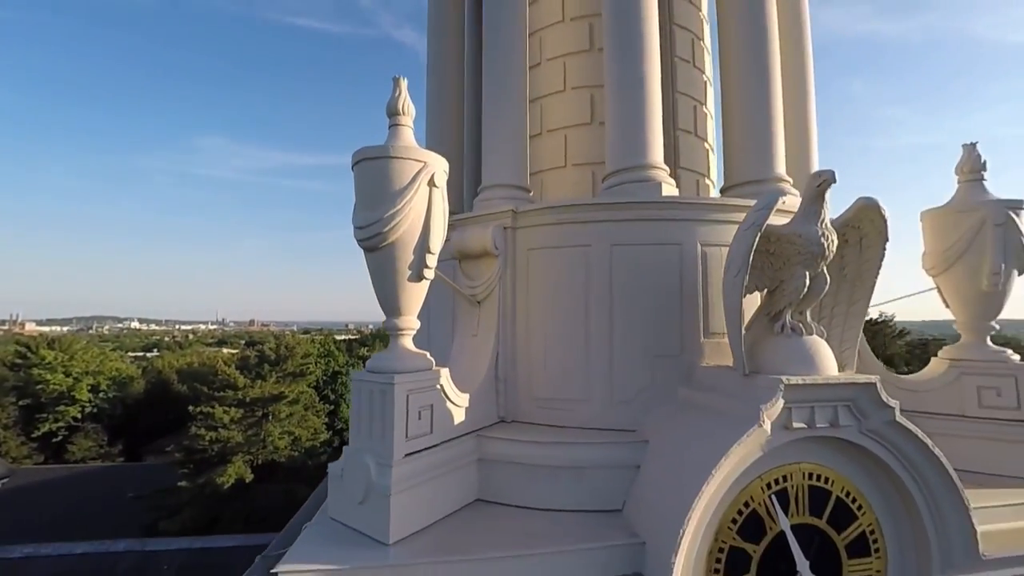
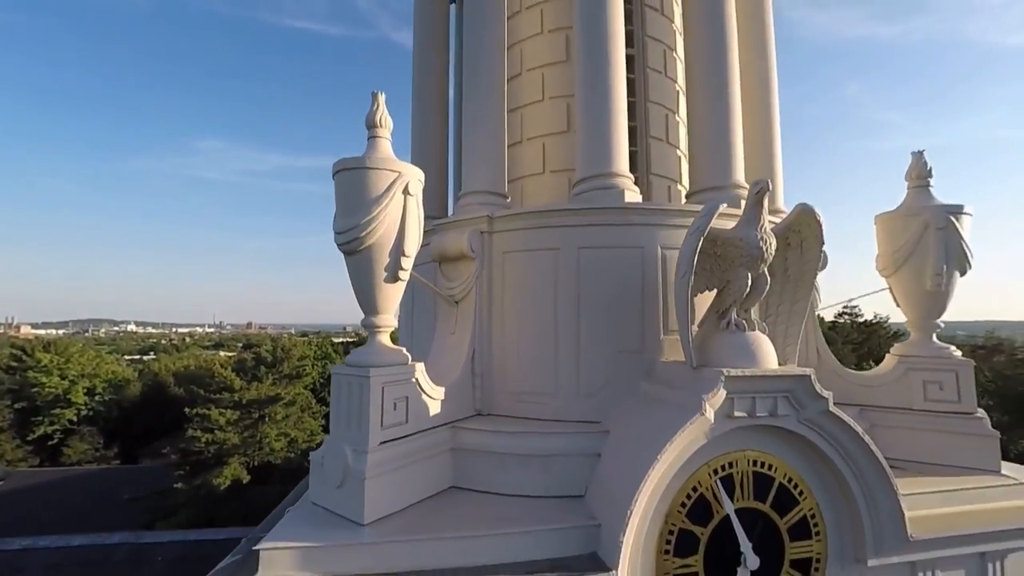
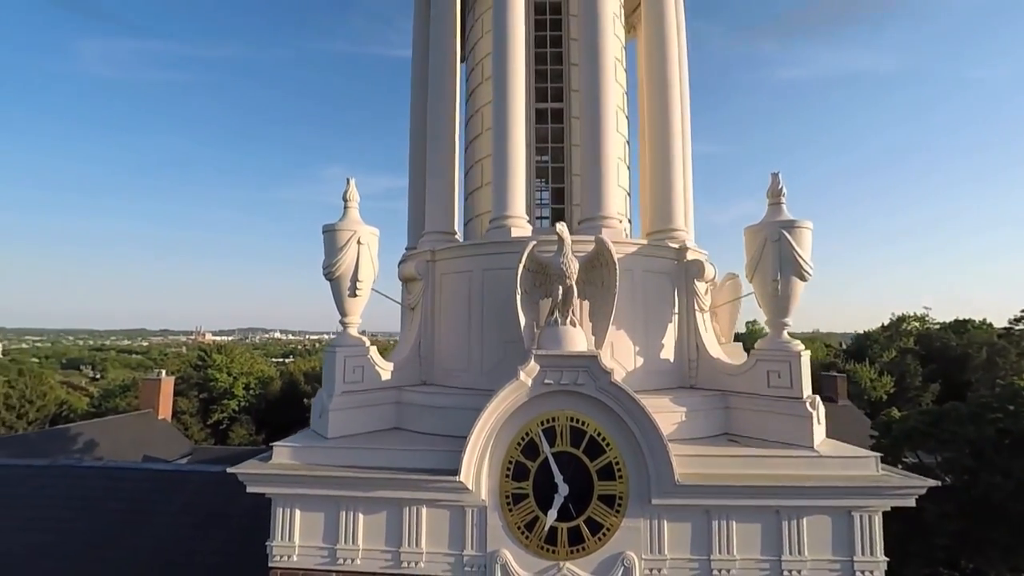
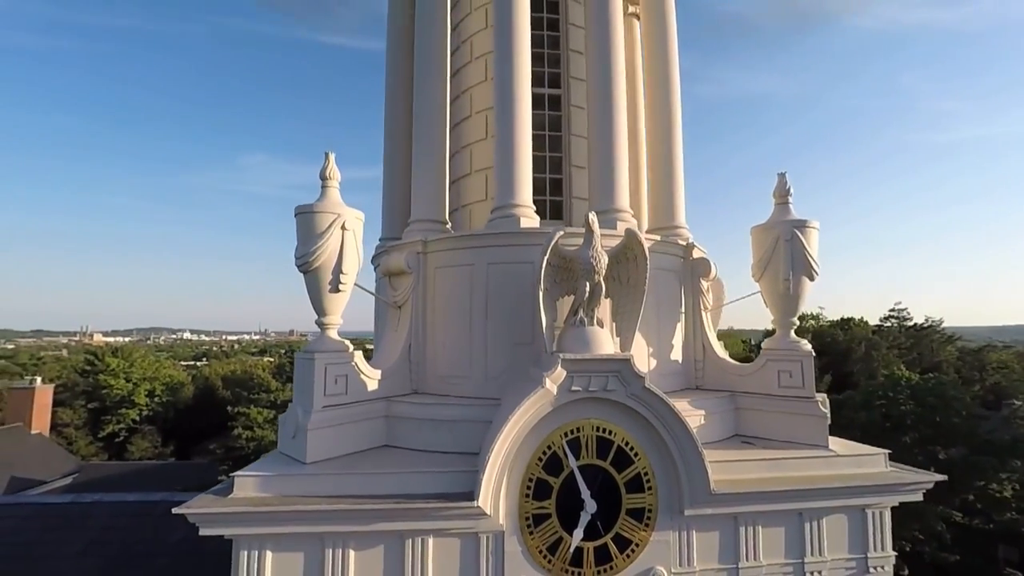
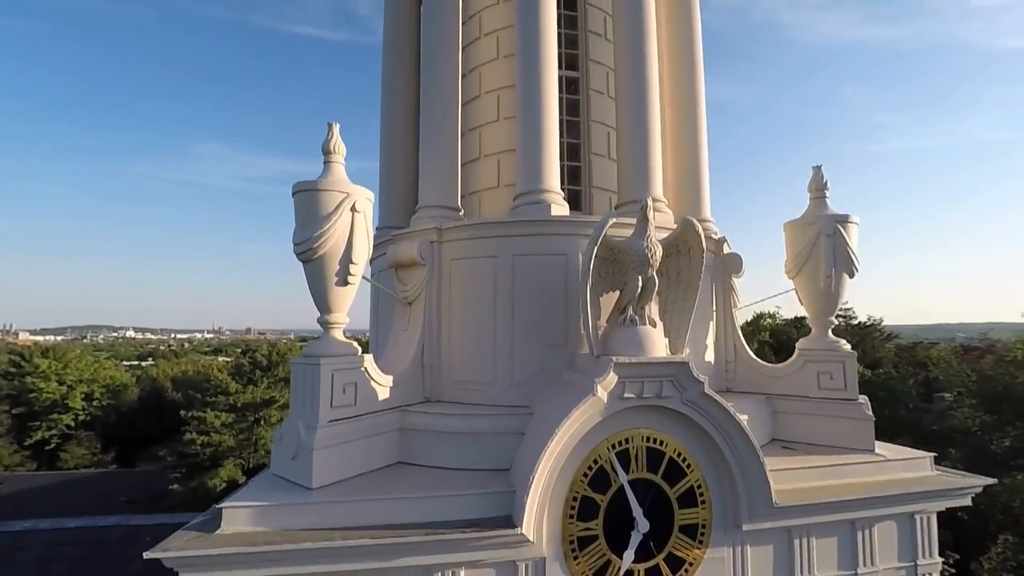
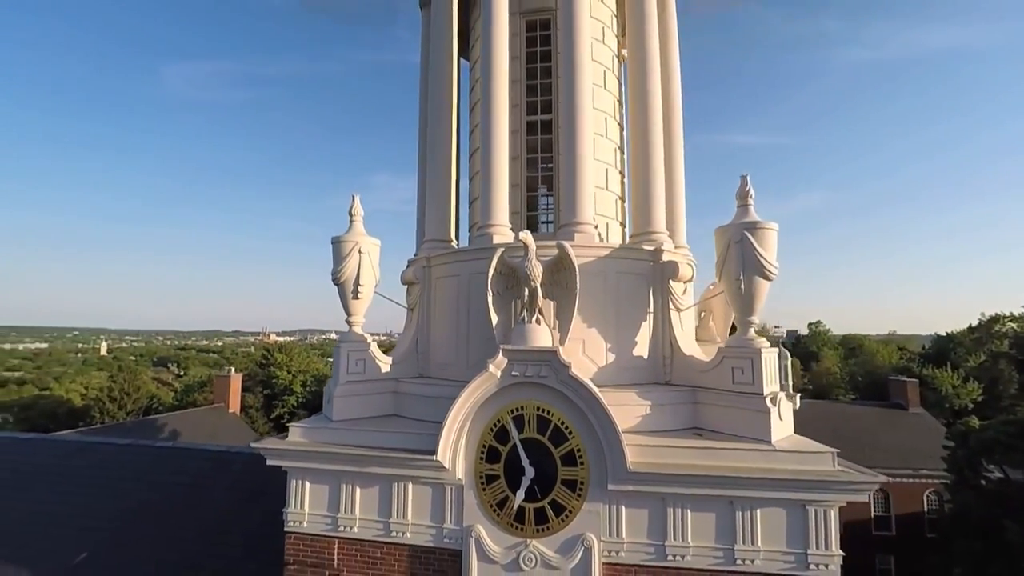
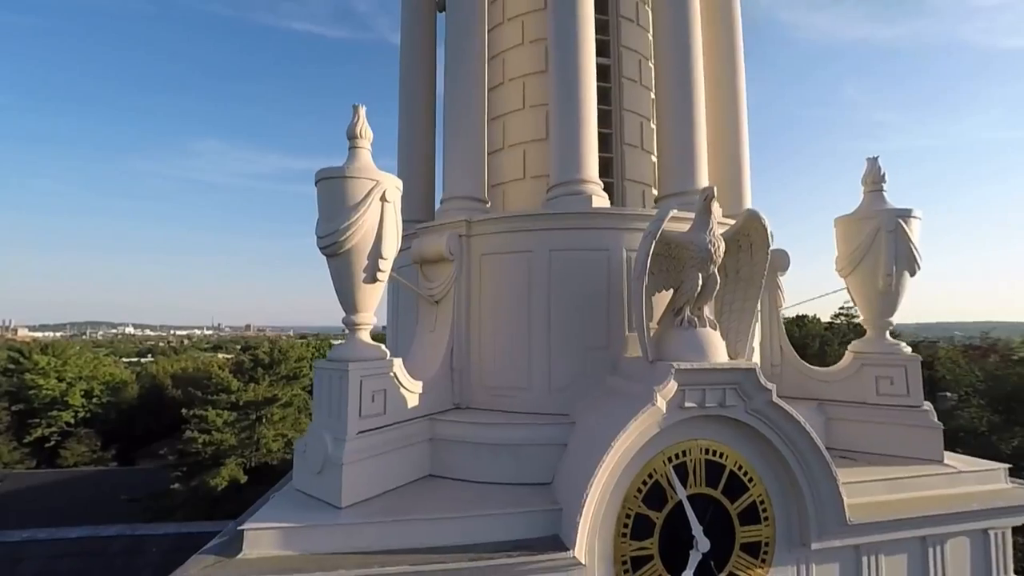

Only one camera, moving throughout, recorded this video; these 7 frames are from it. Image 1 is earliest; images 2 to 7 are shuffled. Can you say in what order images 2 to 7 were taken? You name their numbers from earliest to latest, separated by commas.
2, 7, 5, 4, 3, 6
